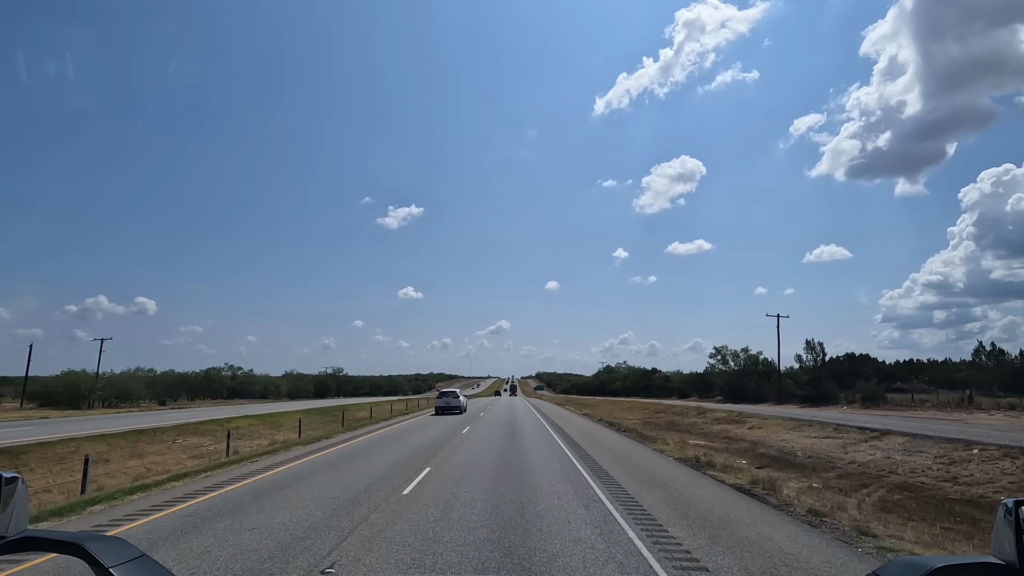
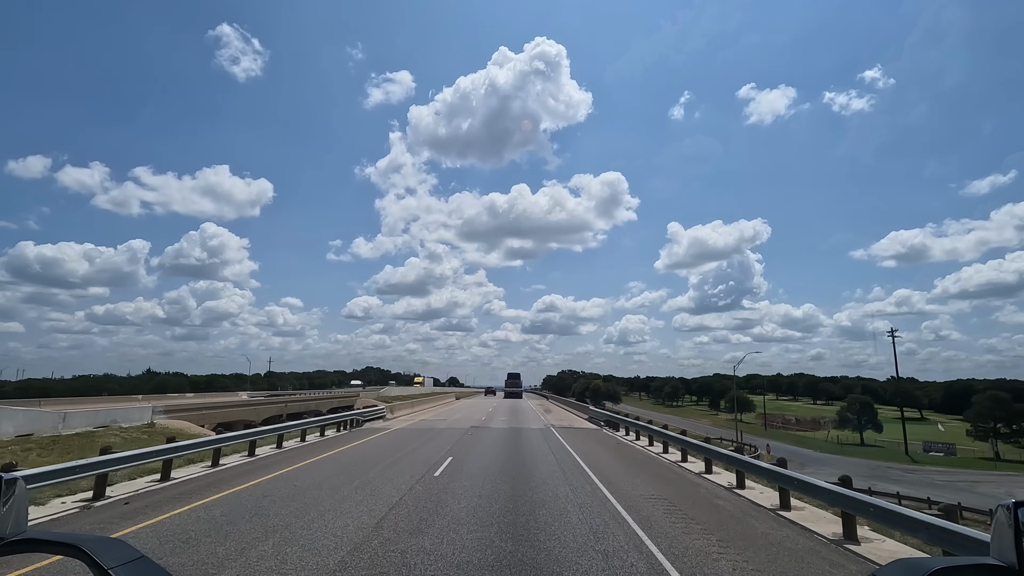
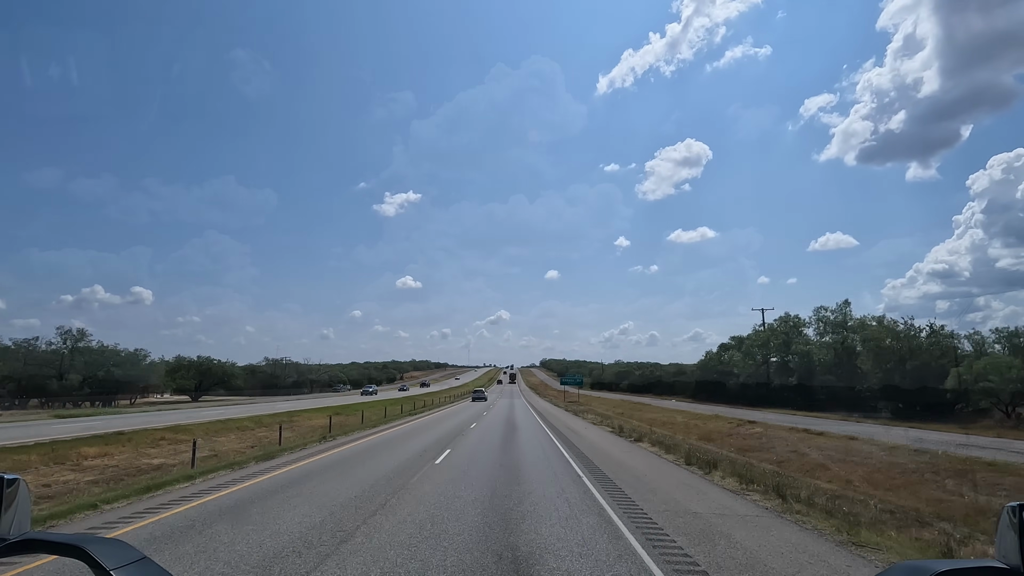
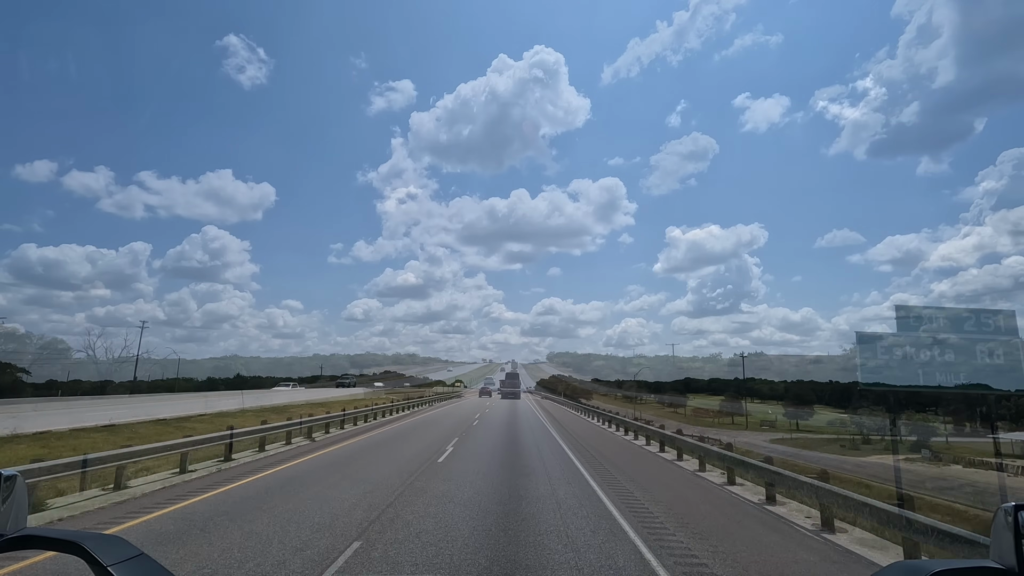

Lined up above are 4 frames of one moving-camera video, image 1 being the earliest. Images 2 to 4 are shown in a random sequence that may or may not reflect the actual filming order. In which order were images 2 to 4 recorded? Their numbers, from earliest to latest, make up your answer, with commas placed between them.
3, 4, 2
